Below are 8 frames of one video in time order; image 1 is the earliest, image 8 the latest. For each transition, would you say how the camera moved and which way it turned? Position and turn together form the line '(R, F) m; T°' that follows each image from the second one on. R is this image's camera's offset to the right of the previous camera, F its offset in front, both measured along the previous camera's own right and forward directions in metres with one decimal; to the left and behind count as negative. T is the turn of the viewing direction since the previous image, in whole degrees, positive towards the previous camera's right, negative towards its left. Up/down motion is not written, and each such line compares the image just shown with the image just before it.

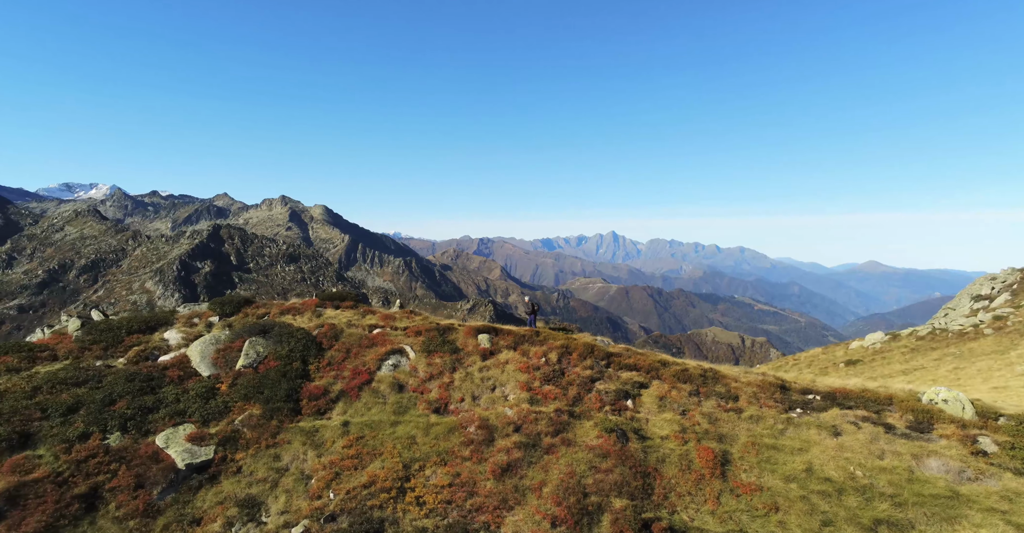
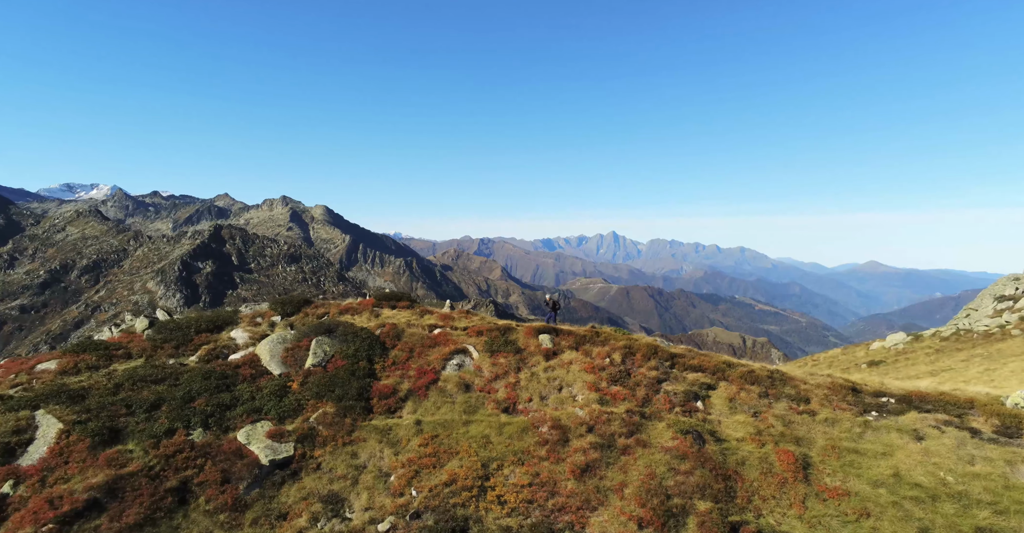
(-3.3, -0.1) m; -2°
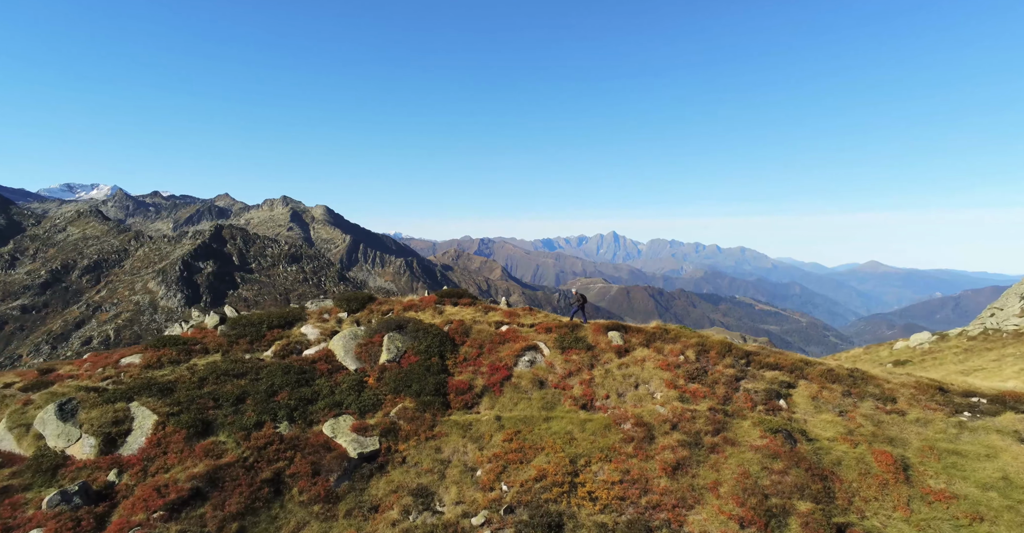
(-3.7, 0.0) m; -3°
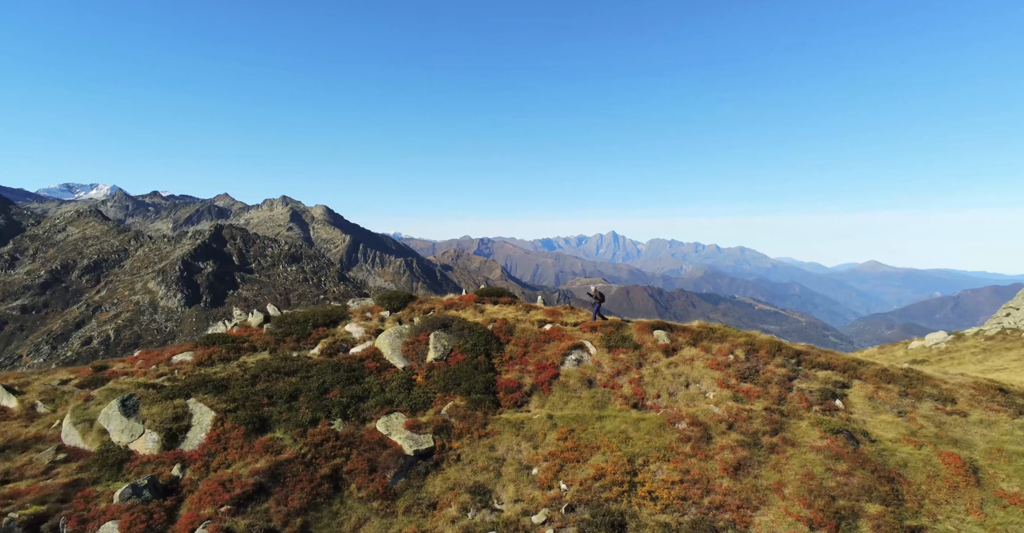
(-2.4, 0.0) m; -2°
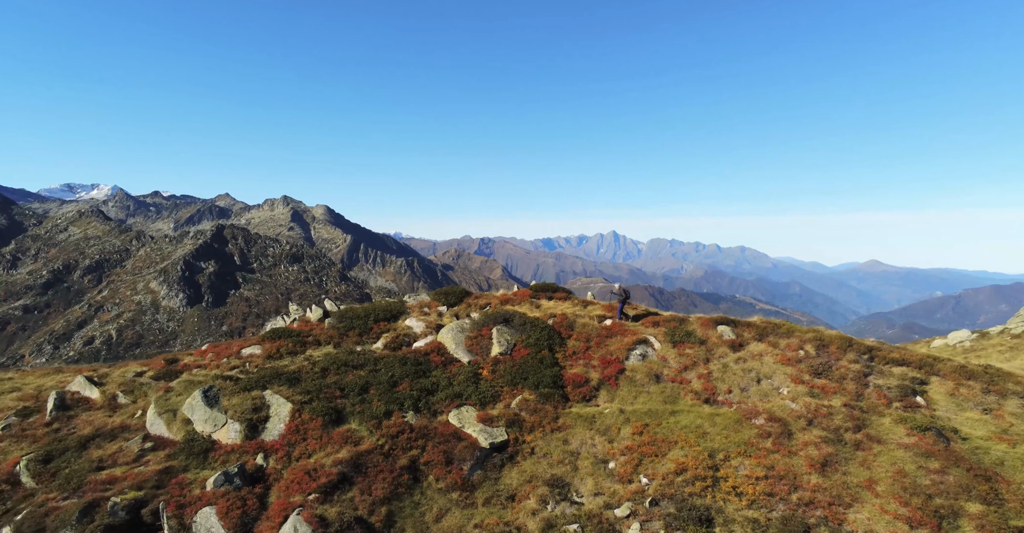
(-3.2, -0.1) m; -2°
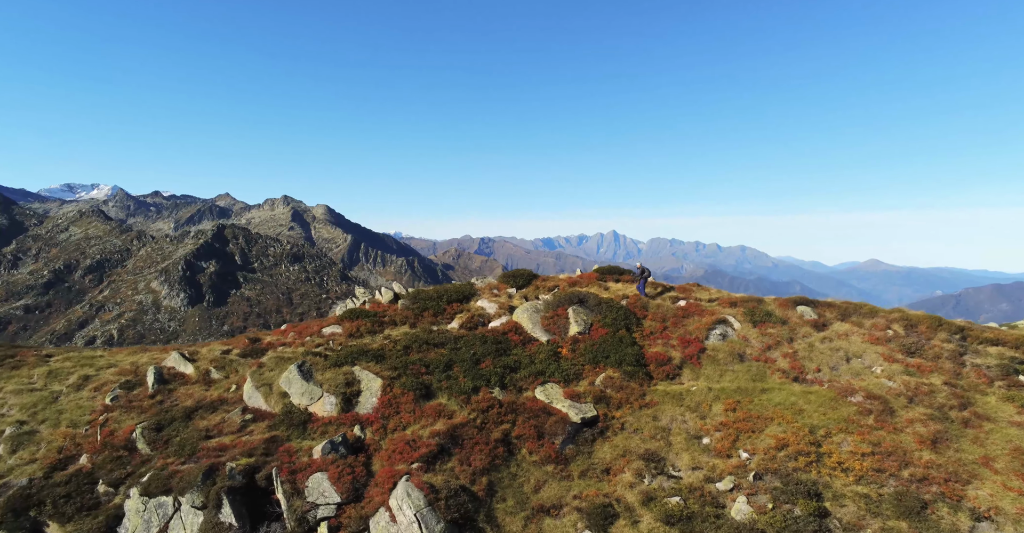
(-3.9, -0.3) m; -3°
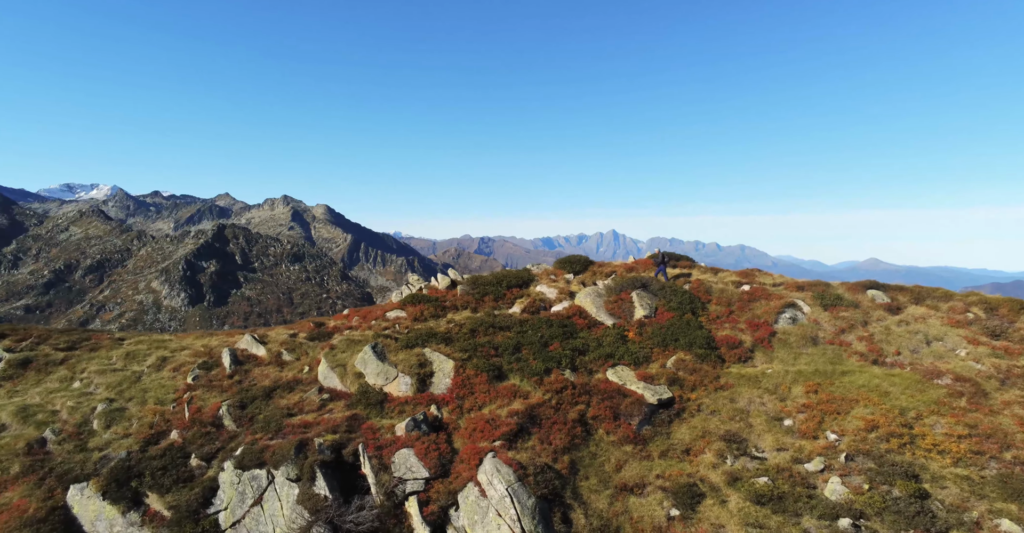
(-3.2, -0.1) m; -2°
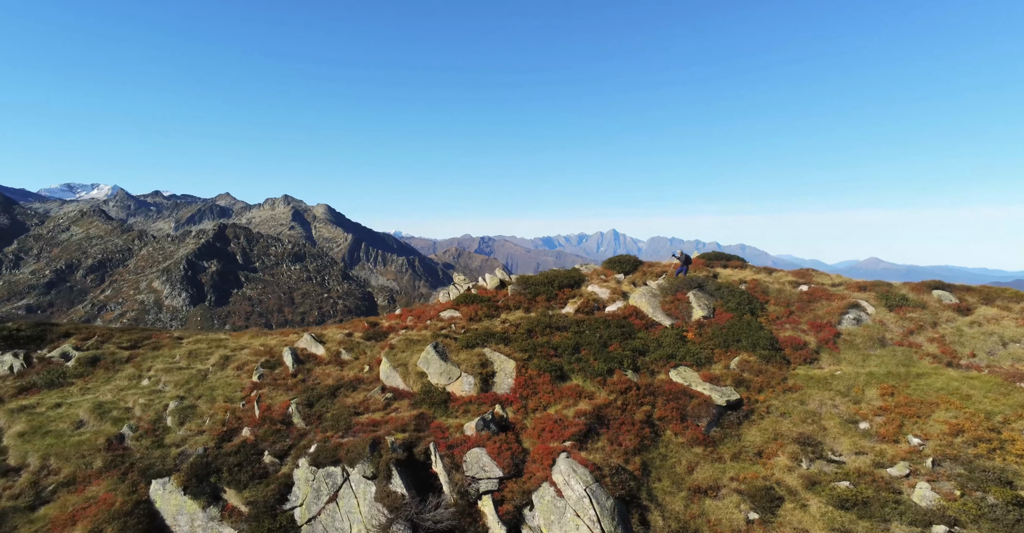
(-2.7, -0.1) m; -2°
